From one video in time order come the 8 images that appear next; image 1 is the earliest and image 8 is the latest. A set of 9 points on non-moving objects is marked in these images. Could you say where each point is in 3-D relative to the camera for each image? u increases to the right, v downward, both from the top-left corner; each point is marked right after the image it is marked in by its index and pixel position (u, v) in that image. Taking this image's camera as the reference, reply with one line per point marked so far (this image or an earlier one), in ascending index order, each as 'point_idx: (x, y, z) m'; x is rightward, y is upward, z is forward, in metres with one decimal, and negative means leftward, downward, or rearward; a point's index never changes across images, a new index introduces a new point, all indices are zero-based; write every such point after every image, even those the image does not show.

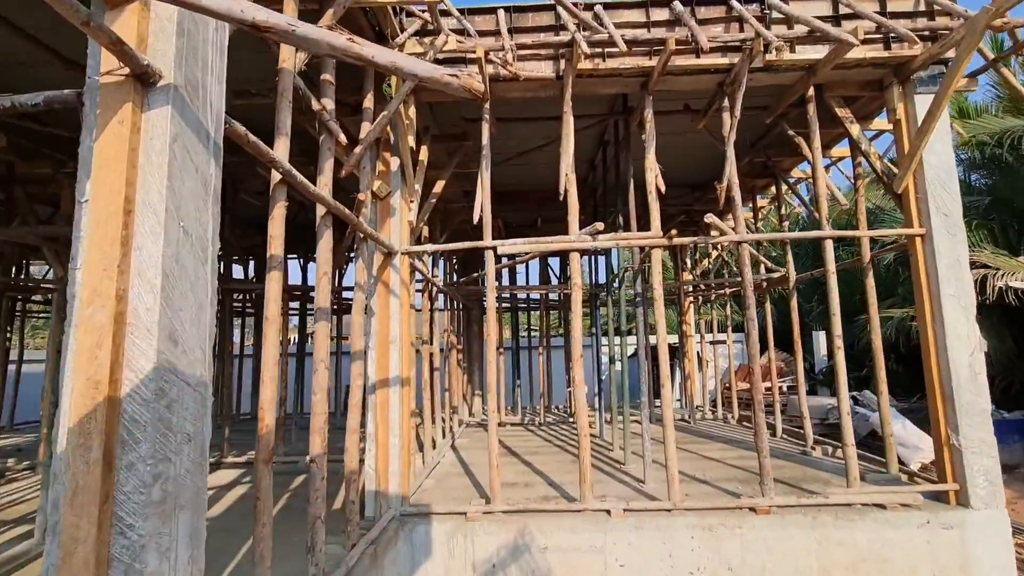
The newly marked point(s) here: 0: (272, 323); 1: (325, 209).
0: (-1.5, -0.2, +3.2) m
1: (-1.5, +0.6, +4.0) m
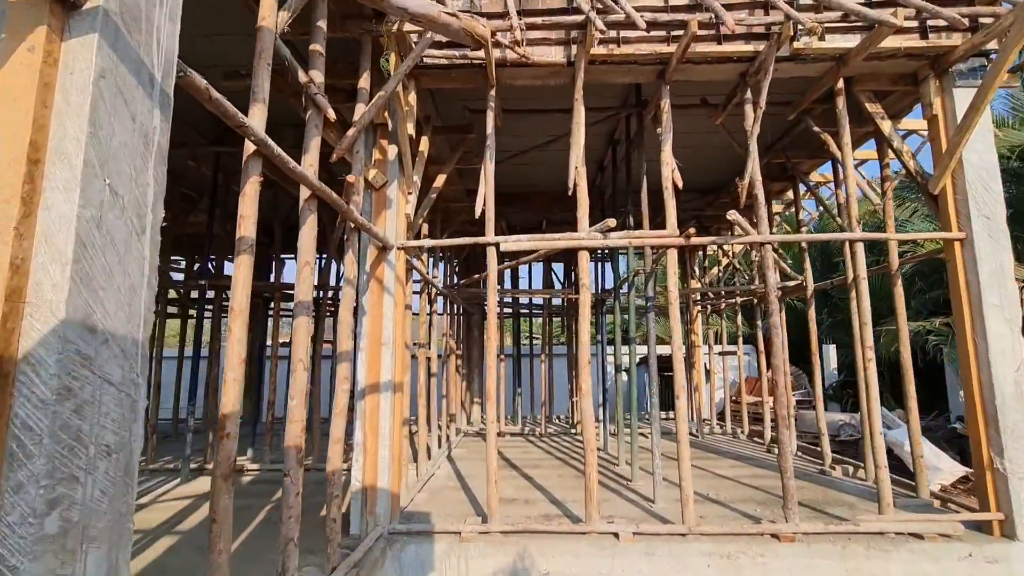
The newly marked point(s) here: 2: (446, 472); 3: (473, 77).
0: (-1.5, -0.1, +2.7) m
1: (-1.5, +0.7, +3.6) m
2: (-1.0, -2.9, +7.7) m
3: (-0.5, +2.4, +5.7) m
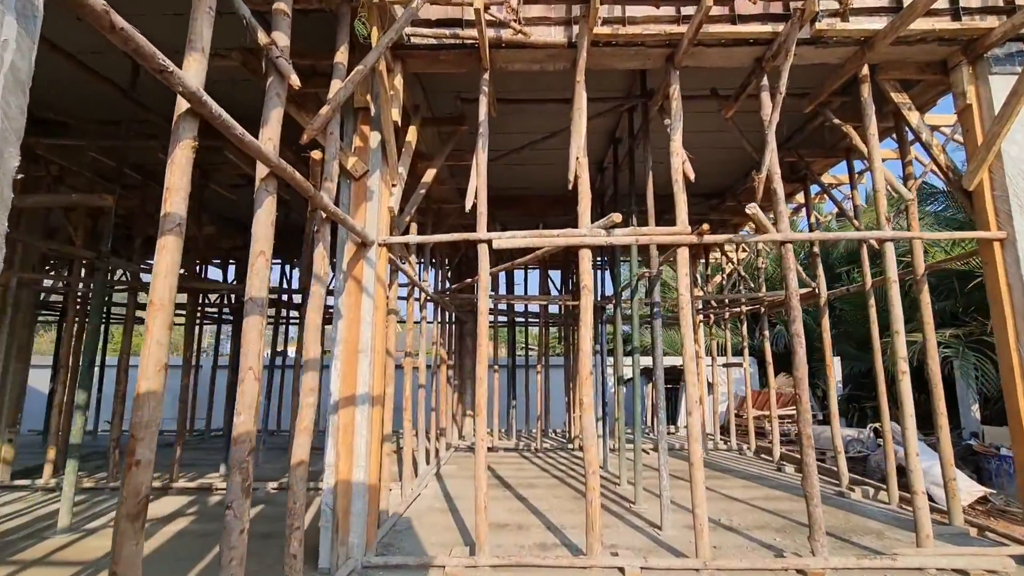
0: (-1.6, -0.1, +2.2) m
1: (-1.5, +0.7, +3.1) m
2: (-1.1, -2.9, +7.1) m
3: (-0.5, +2.4, +5.2) m
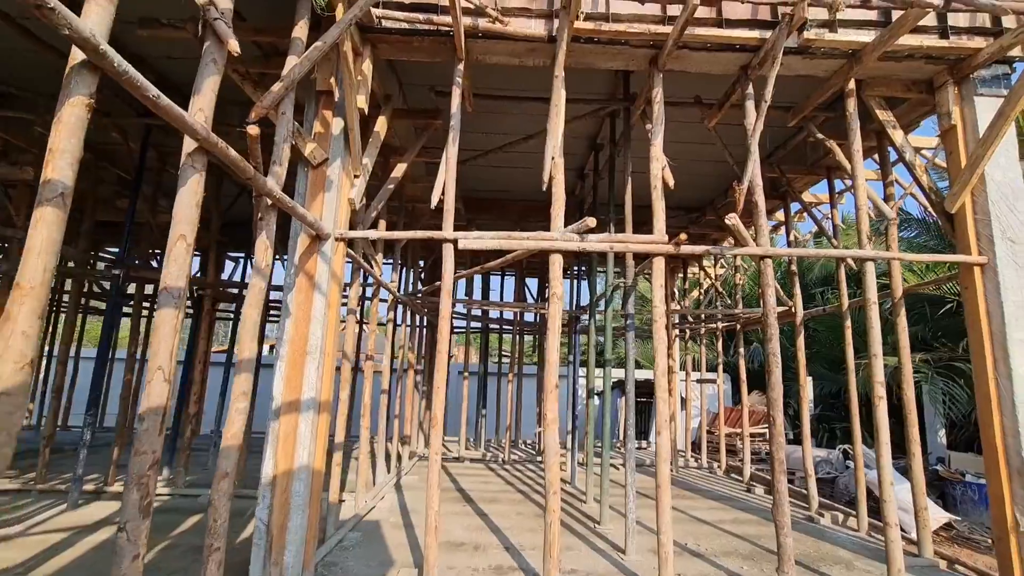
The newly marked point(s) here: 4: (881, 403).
0: (-1.8, 0.0, +1.8) m
1: (-1.7, +0.8, +2.7) m
2: (-1.7, -2.9, +6.7) m
3: (-0.7, +2.4, +4.9) m
4: (+3.4, -1.1, +4.6) m
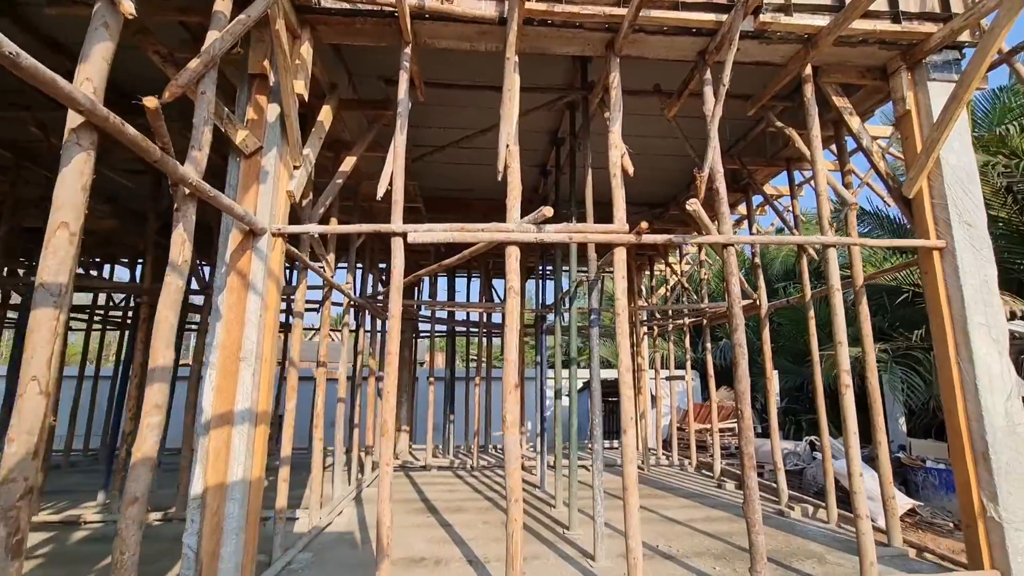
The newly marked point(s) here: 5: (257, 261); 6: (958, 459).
0: (-2.0, 0.0, +1.4) m
1: (-2.0, +0.8, +2.3) m
2: (-2.1, -2.9, +6.3) m
3: (-1.2, +2.4, +4.6) m
4: (+3.1, -0.9, +4.5) m
5: (-2.1, +0.2, +4.0) m
6: (+3.9, -1.5, +4.3) m
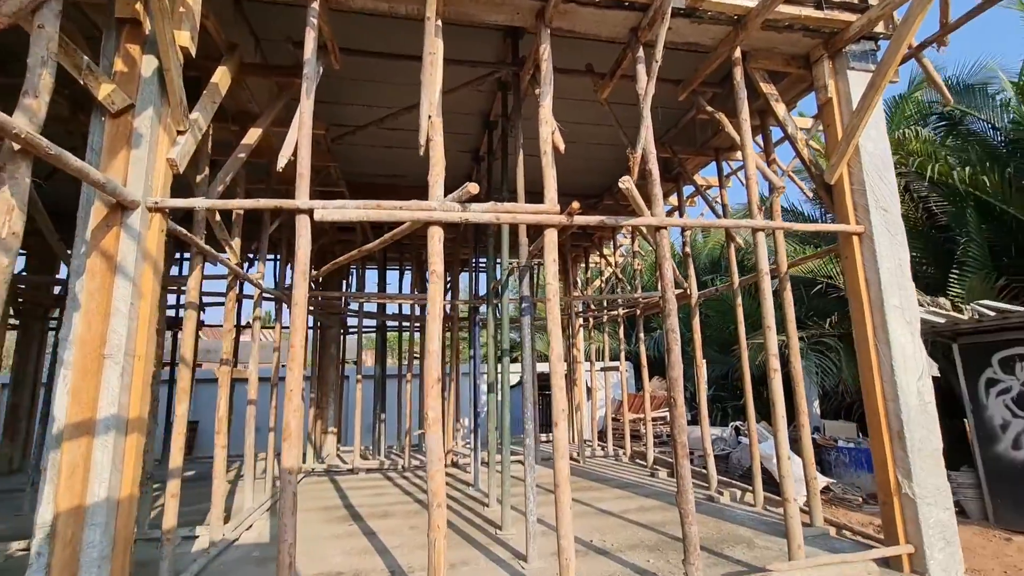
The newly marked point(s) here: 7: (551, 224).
0: (-2.3, +0.1, +0.8) m
1: (-2.4, +0.9, +1.7) m
2: (-2.9, -2.8, +5.7) m
3: (-1.8, +2.5, +4.1) m
4: (+2.4, -0.8, +4.5) m
5: (-2.6, +0.3, +3.4) m
6: (+3.3, -1.3, +4.5) m
7: (+0.3, +0.5, +4.1) m
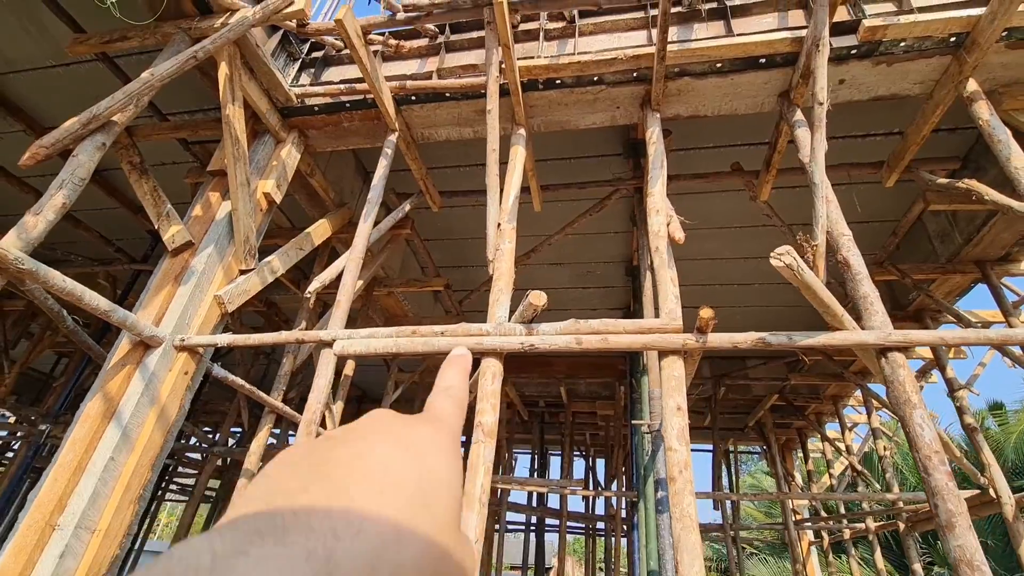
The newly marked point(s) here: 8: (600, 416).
0: (-2.8, +0.1, +0.5) m
1: (-2.6, +0.6, +1.6) m
2: (-1.7, -4.3, +3.9) m
3: (-1.1, +1.3, +4.0) m
4: (+2.9, -1.5, +1.7) m
5: (-2.2, -0.6, +2.9) m
6: (+3.6, -1.9, +1.1) m
7: (+0.8, -0.3, +2.5) m
8: (+1.6, -2.3, +9.1) m
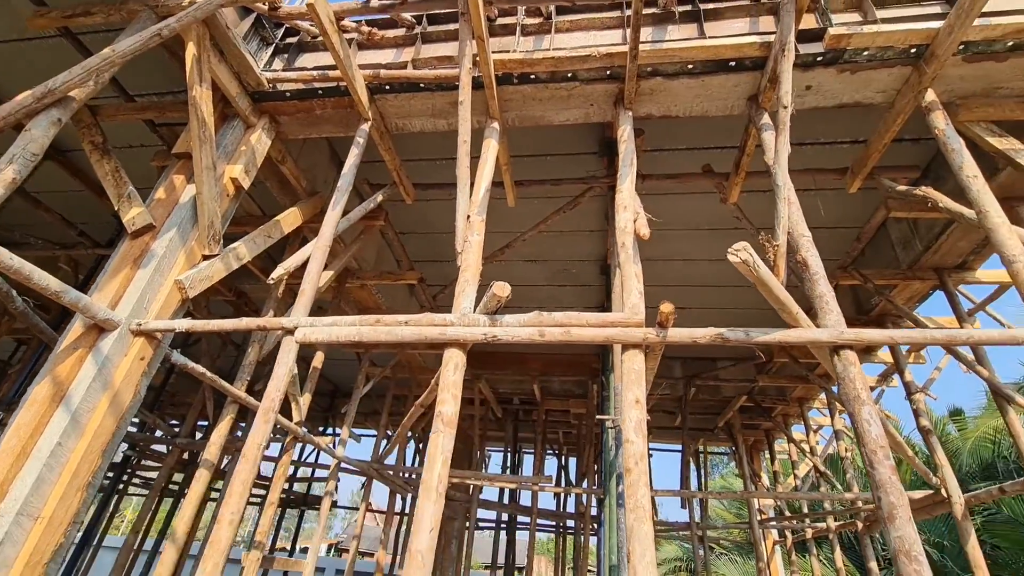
0: (-2.9, +0.3, +0.4) m
1: (-2.7, +0.7, +1.5) m
2: (-2.1, -4.2, +3.8) m
3: (-1.3, +1.4, +4.0) m
4: (+2.7, -1.5, +1.8) m
5: (-2.4, -0.4, +2.8) m
6: (+3.4, -1.9, +1.2) m
7: (+0.6, -0.3, +2.5) m
8: (+1.1, -2.3, +9.1) m
